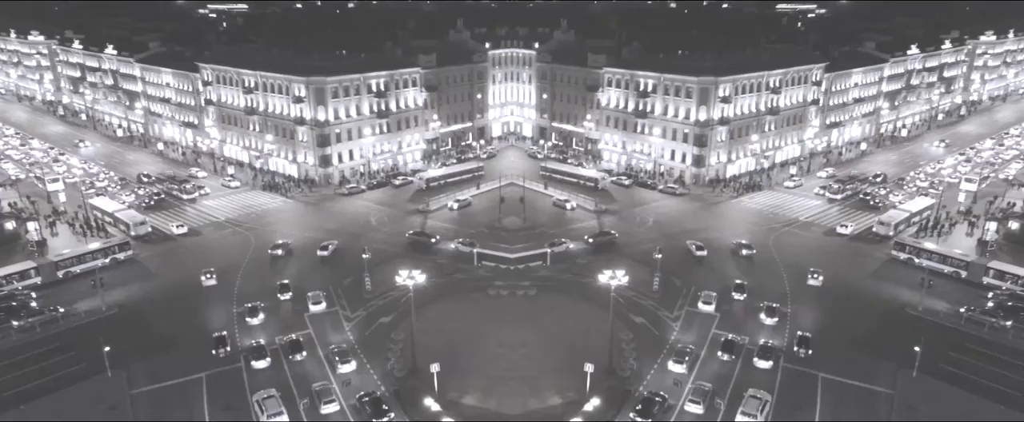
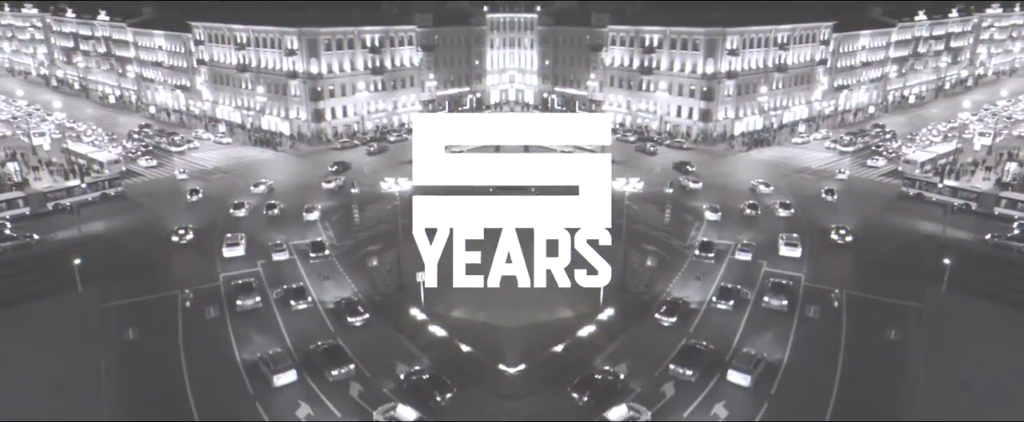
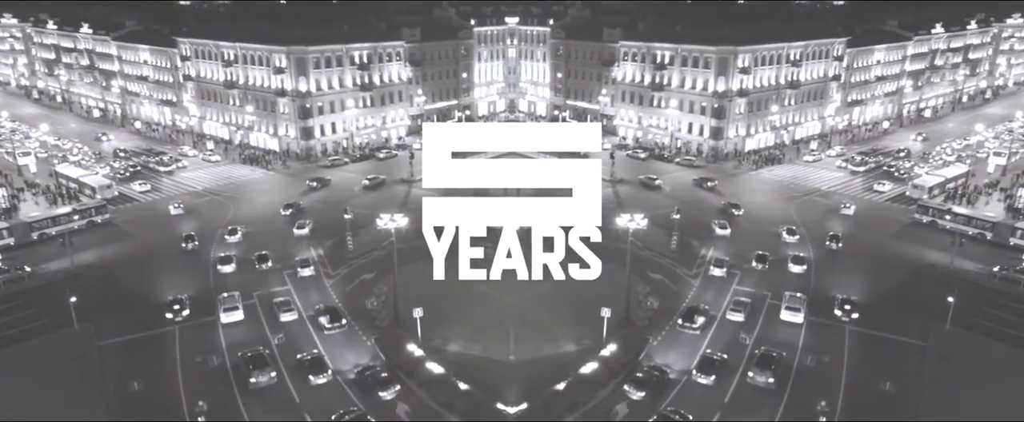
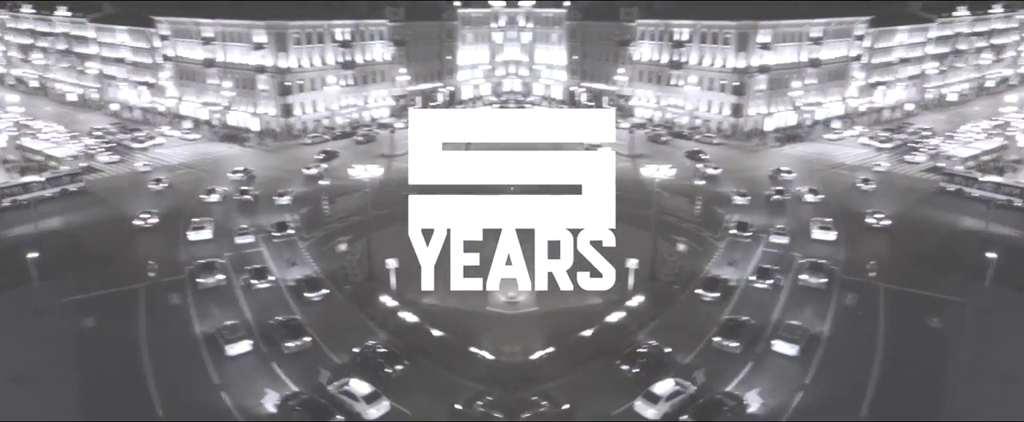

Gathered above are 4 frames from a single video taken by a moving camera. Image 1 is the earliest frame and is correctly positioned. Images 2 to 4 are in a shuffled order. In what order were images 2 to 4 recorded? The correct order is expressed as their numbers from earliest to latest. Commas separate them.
3, 2, 4
